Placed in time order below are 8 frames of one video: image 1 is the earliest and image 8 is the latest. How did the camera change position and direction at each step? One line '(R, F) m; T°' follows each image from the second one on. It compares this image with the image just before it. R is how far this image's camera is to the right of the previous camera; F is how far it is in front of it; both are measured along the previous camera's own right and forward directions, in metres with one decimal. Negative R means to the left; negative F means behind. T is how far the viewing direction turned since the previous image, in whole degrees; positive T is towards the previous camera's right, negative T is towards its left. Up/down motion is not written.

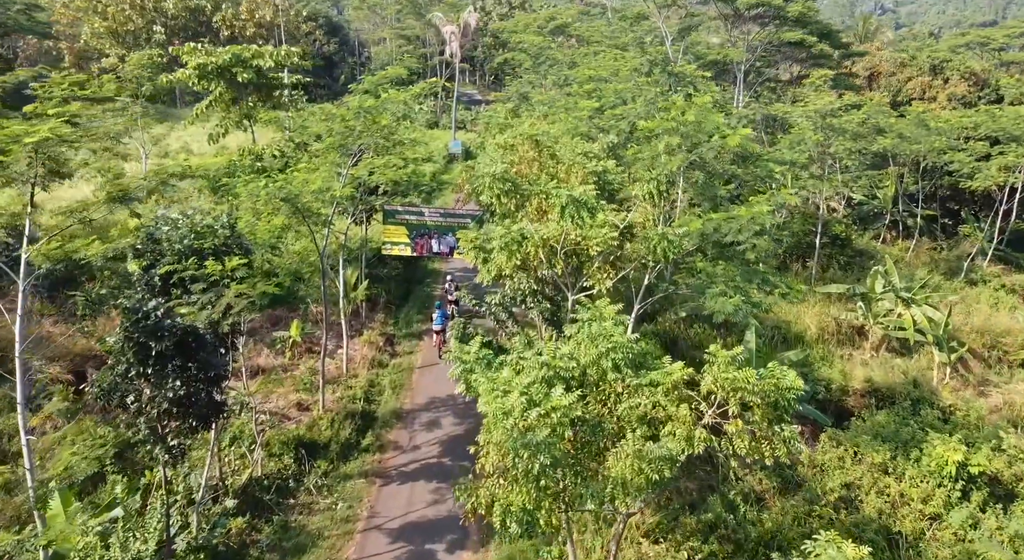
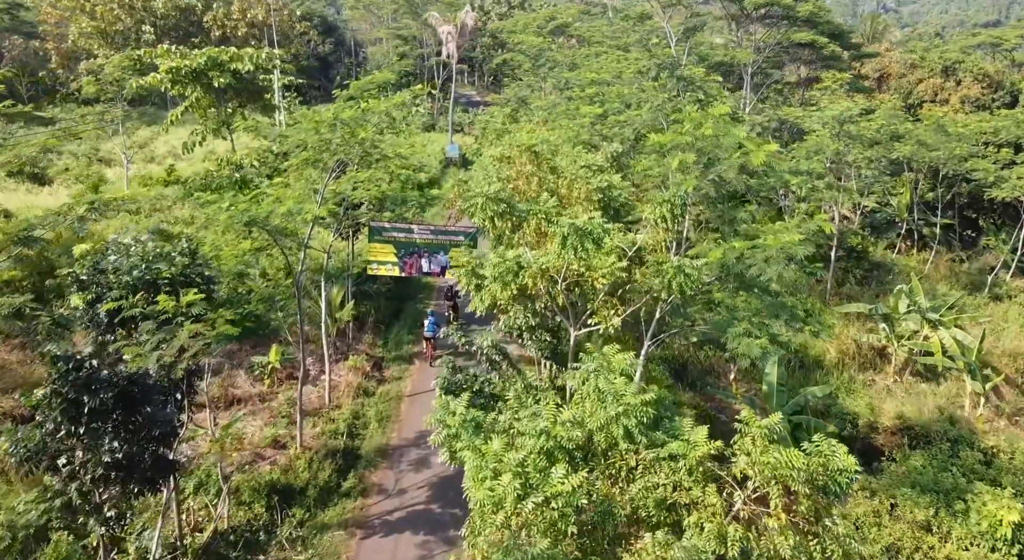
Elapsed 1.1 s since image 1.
(+0.1, +1.6) m; 0°
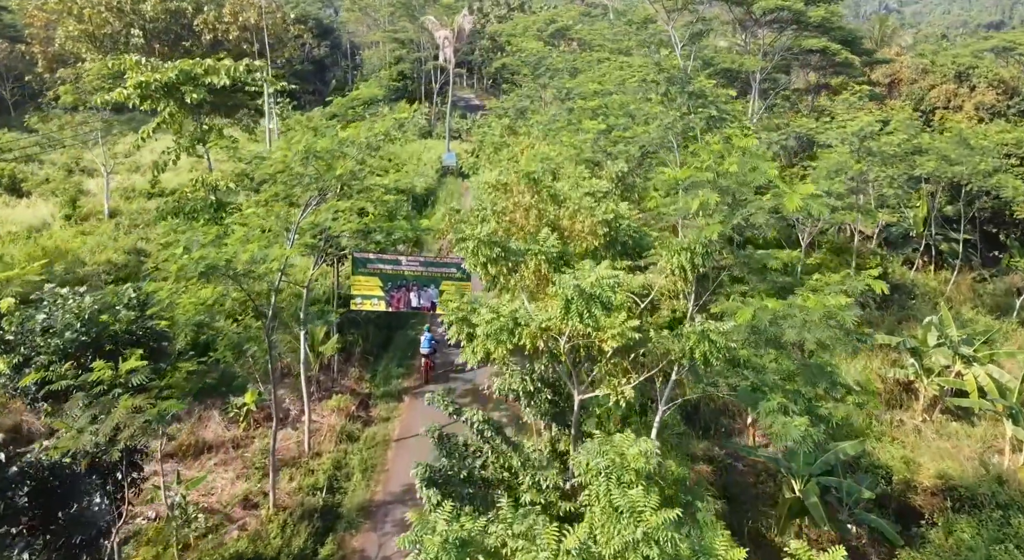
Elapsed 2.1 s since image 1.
(+0.1, +1.7) m; 0°
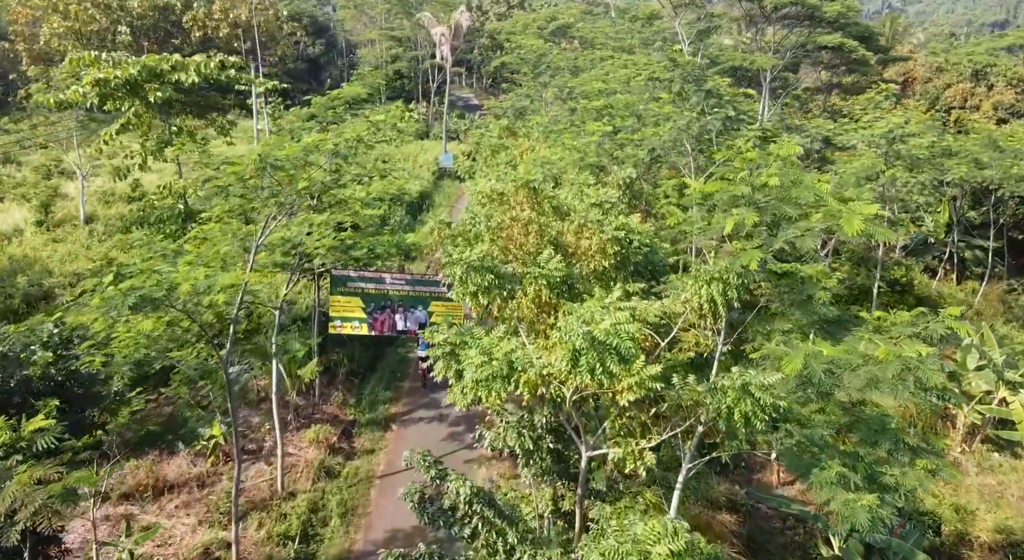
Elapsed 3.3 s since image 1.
(0.0, +1.9) m; 0°
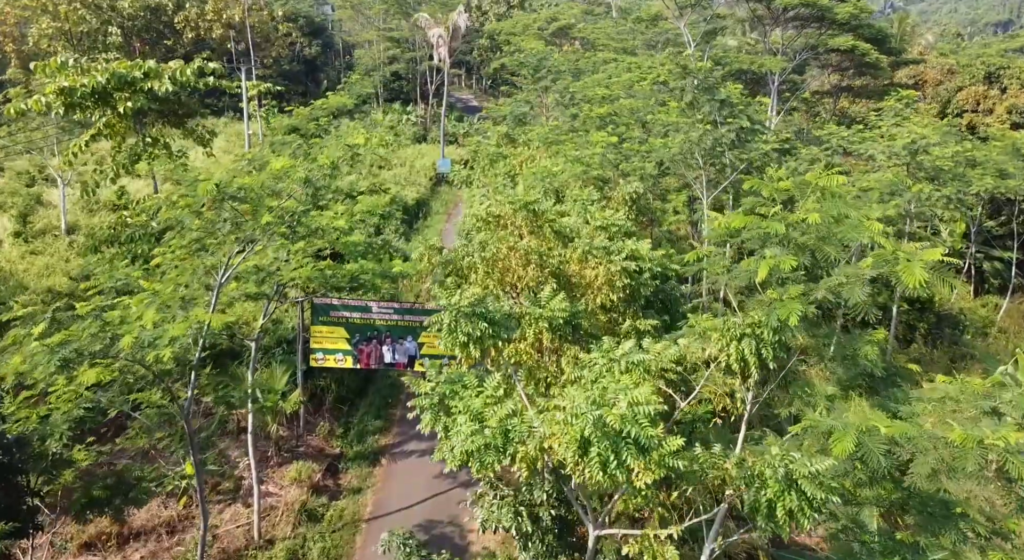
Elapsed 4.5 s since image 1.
(0.0, +1.3) m; 0°
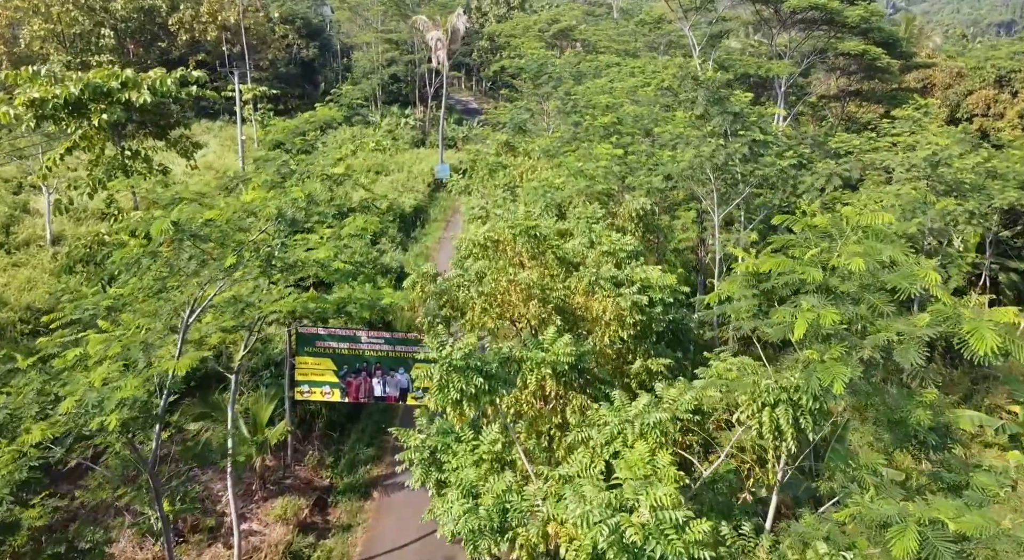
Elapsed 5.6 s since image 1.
(0.0, +1.0) m; 0°
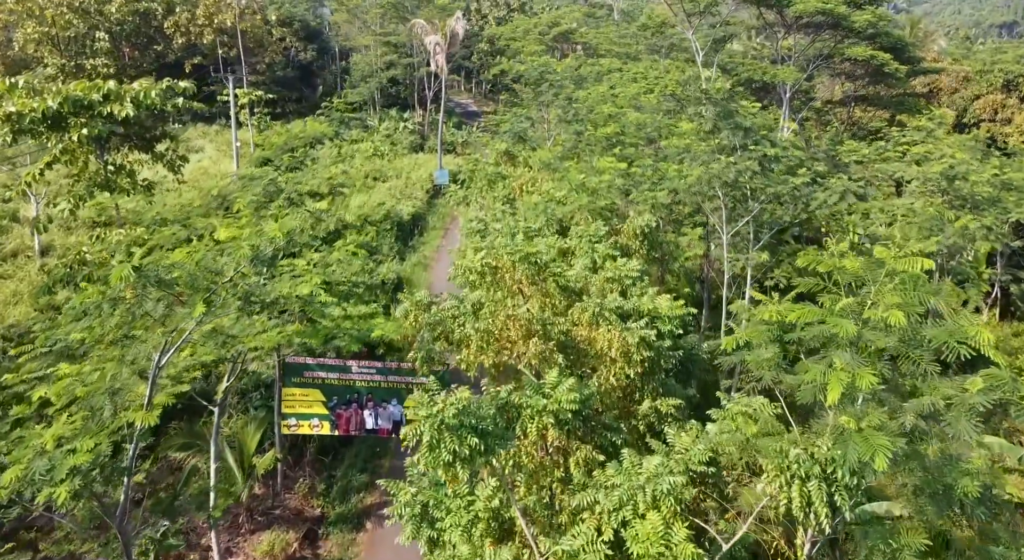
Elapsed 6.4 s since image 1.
(0.0, +0.7) m; 0°
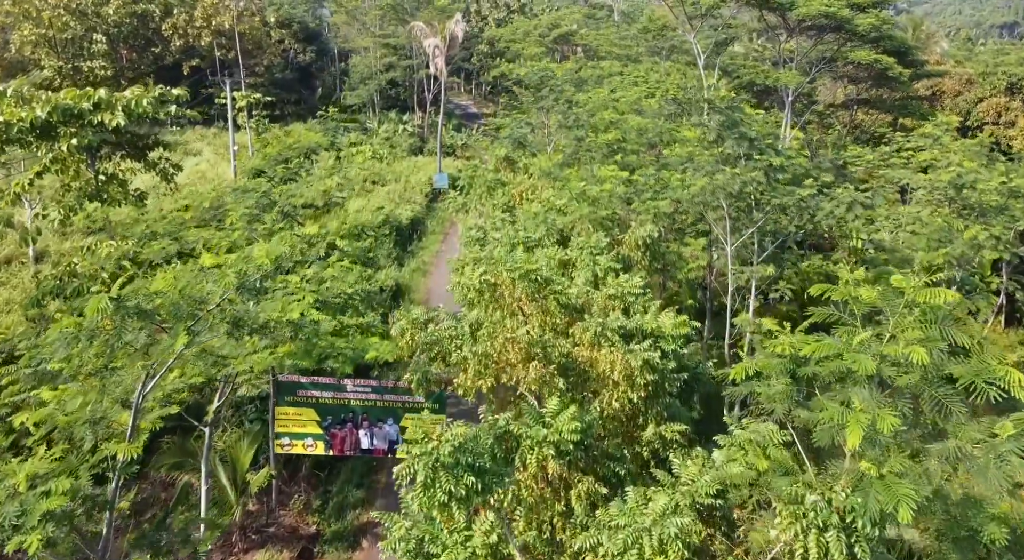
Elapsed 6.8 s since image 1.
(0.0, +0.3) m; 0°
